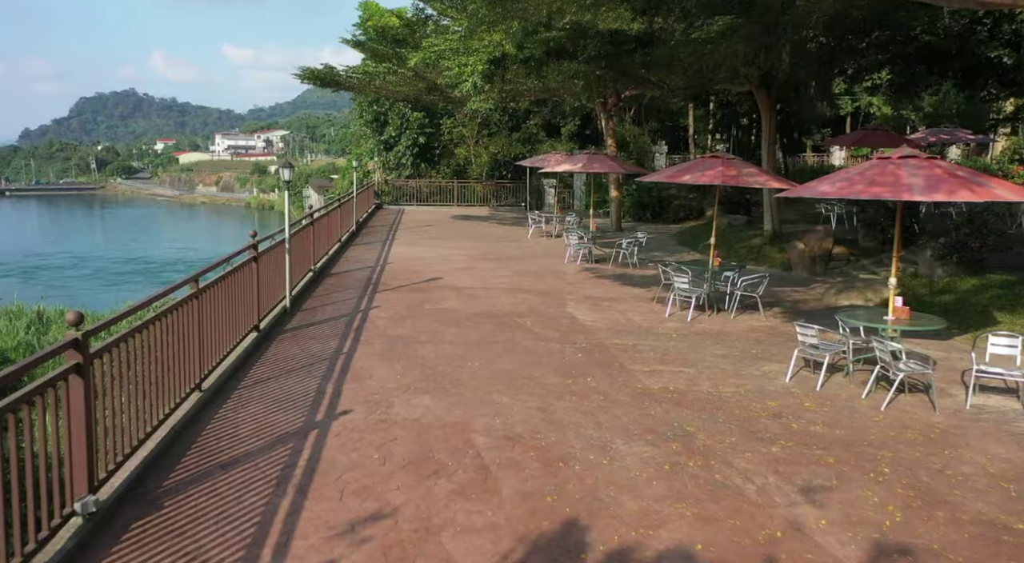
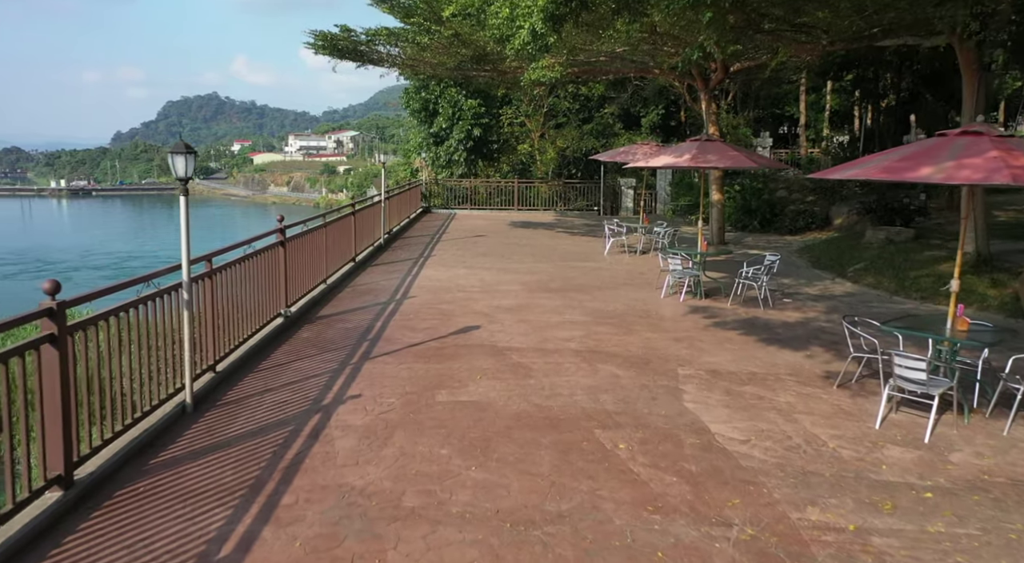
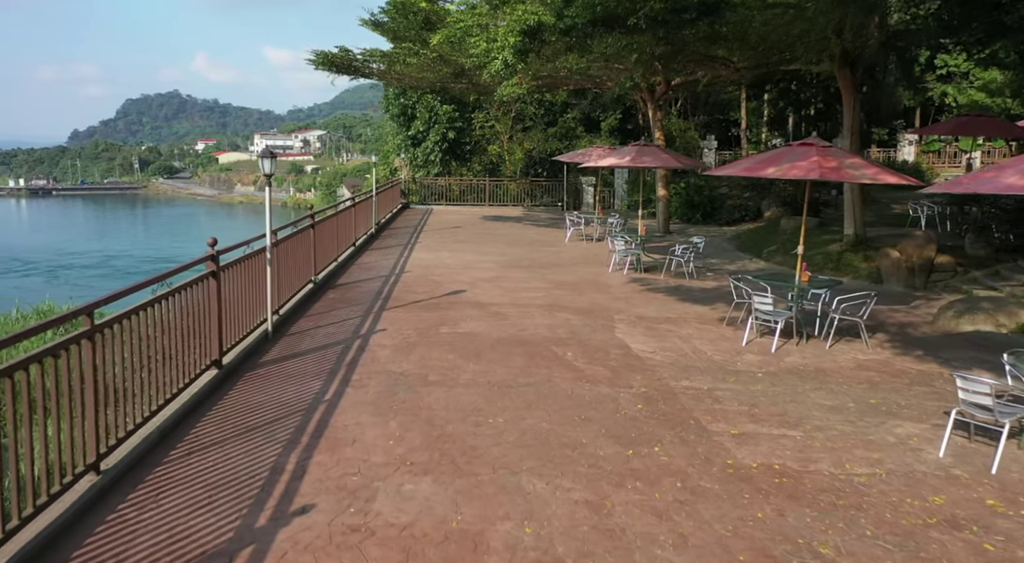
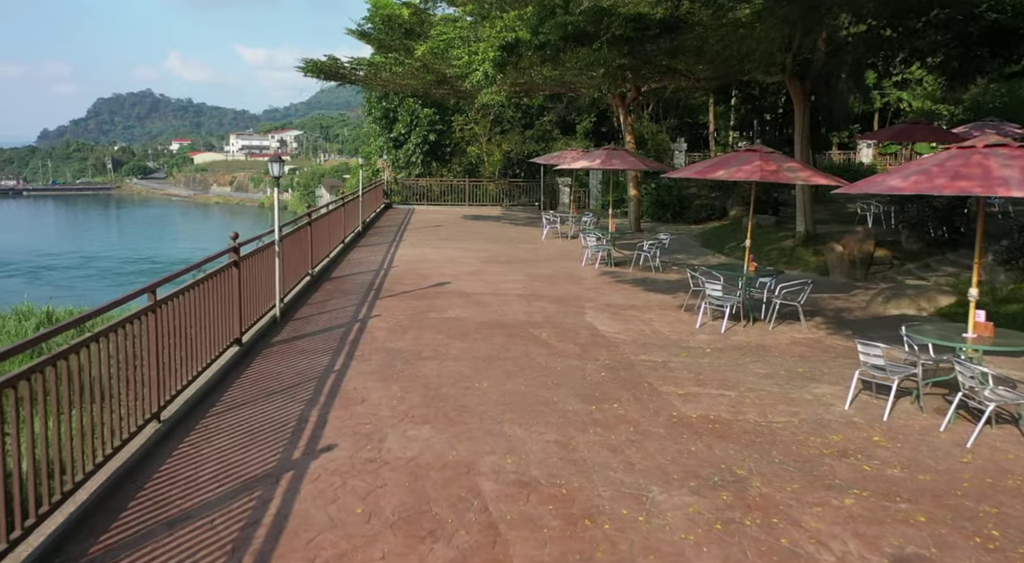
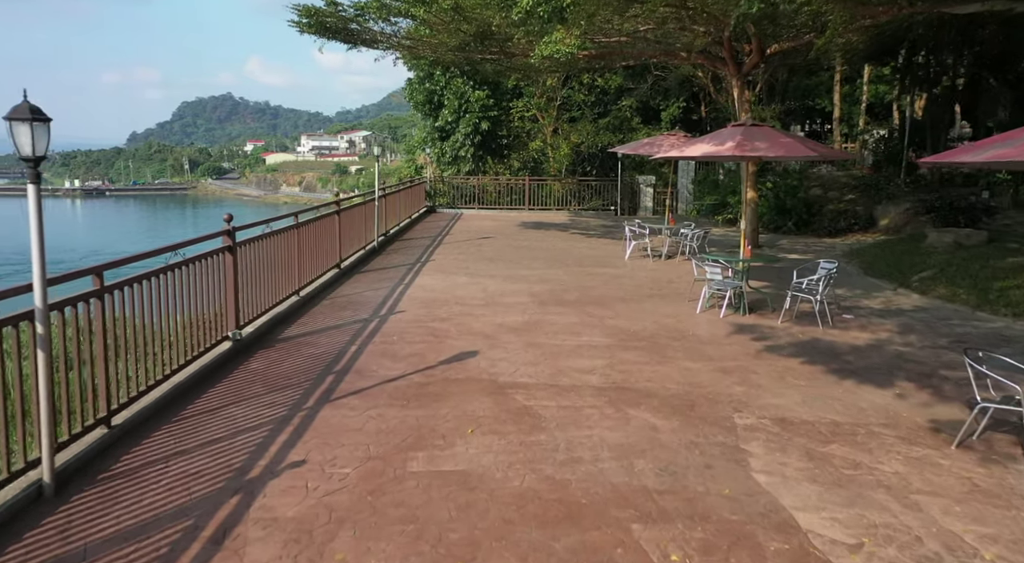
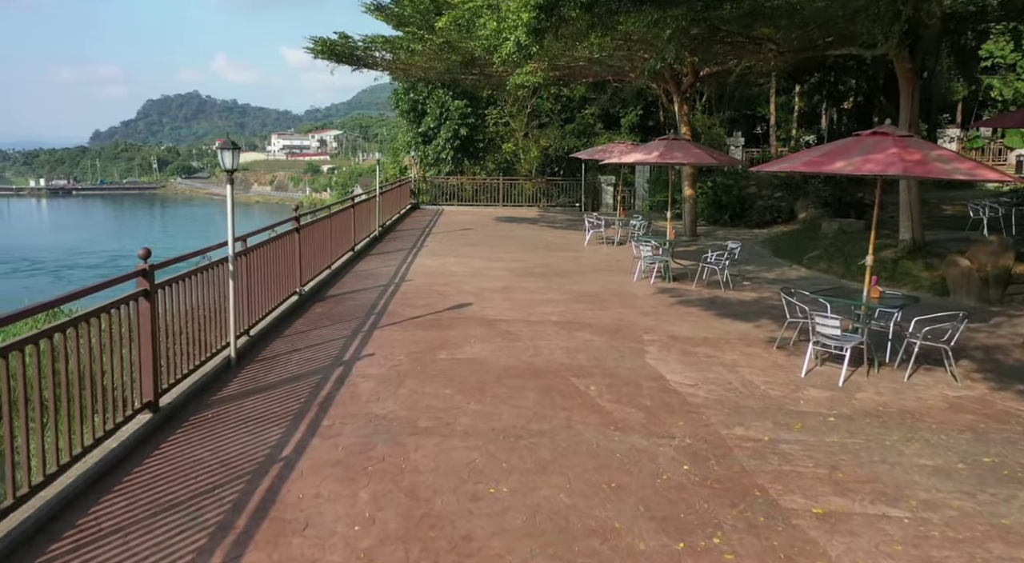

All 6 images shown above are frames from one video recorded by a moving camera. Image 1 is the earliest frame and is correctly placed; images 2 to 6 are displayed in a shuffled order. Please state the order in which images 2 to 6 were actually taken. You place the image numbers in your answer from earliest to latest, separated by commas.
4, 3, 6, 2, 5
